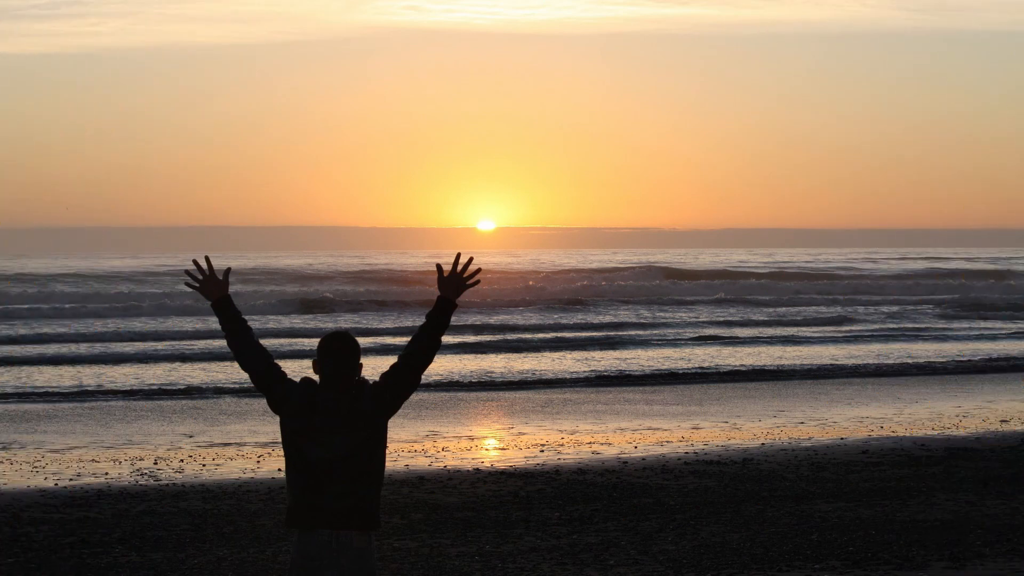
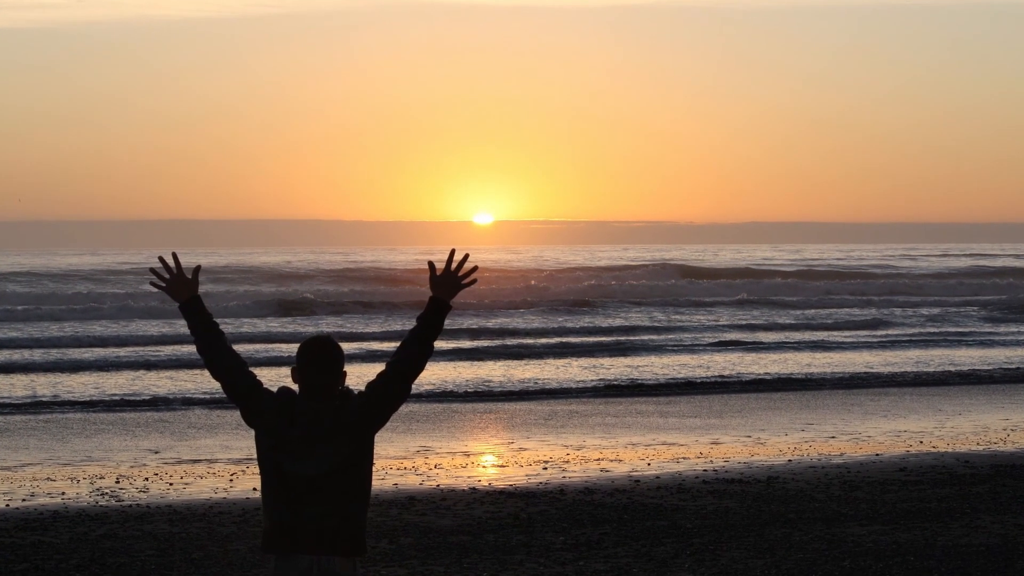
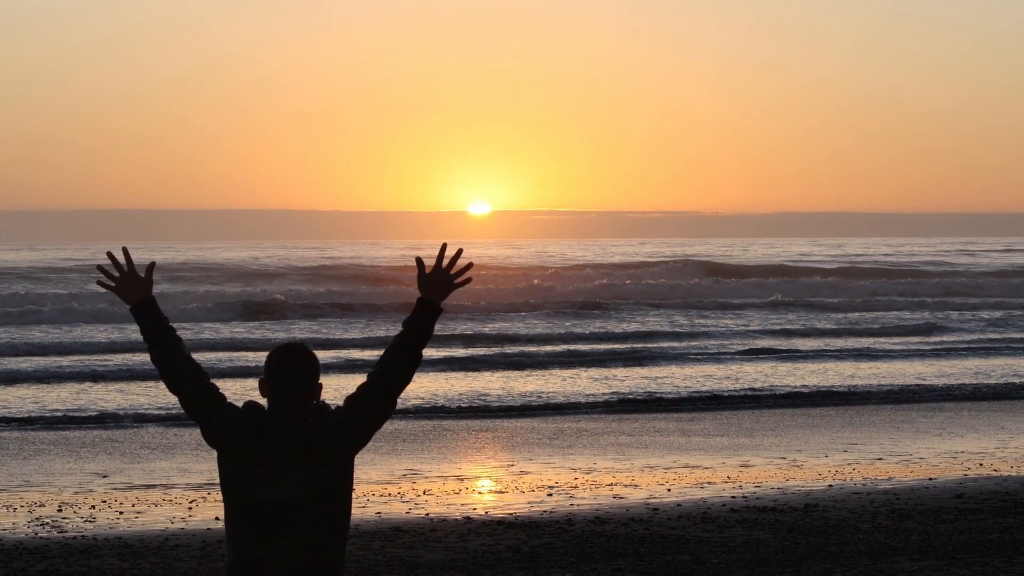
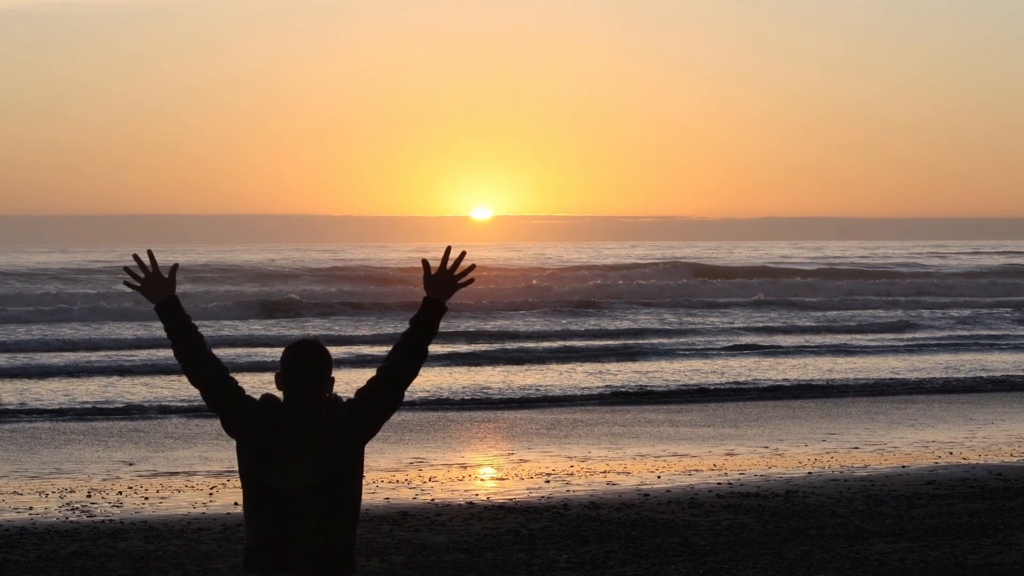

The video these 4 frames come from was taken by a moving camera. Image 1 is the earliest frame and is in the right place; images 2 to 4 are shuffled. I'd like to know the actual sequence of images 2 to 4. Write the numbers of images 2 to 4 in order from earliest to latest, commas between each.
2, 4, 3
